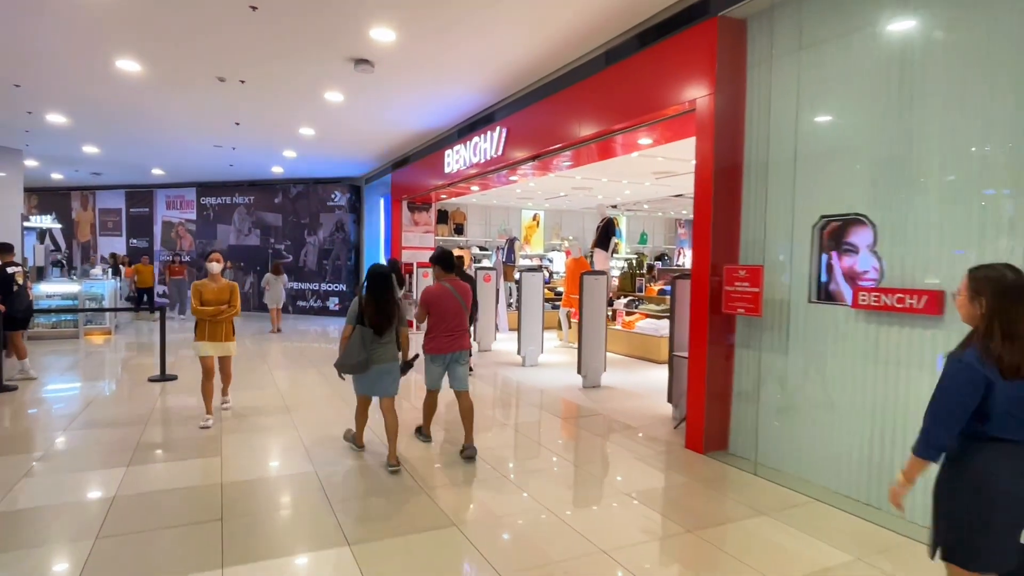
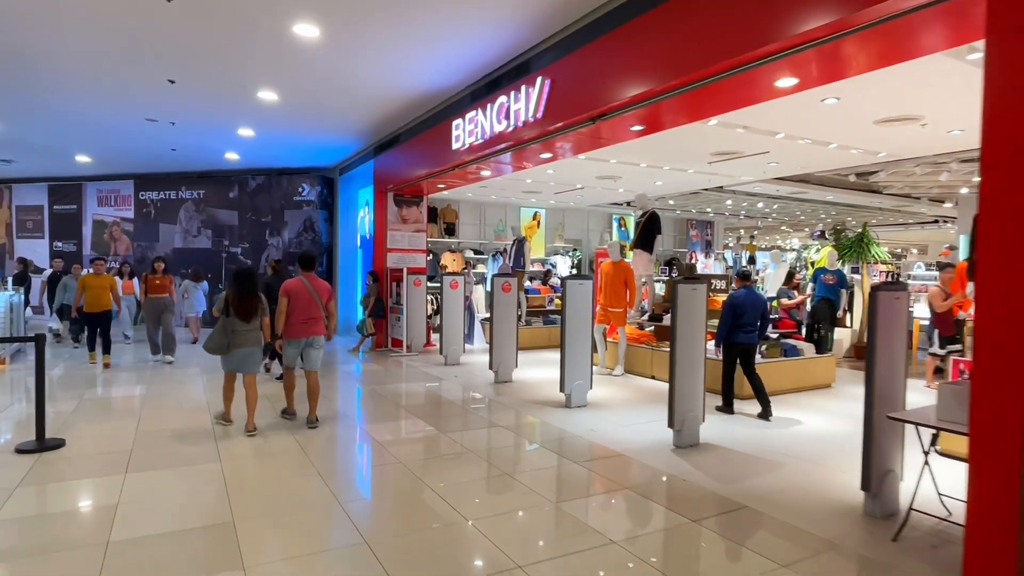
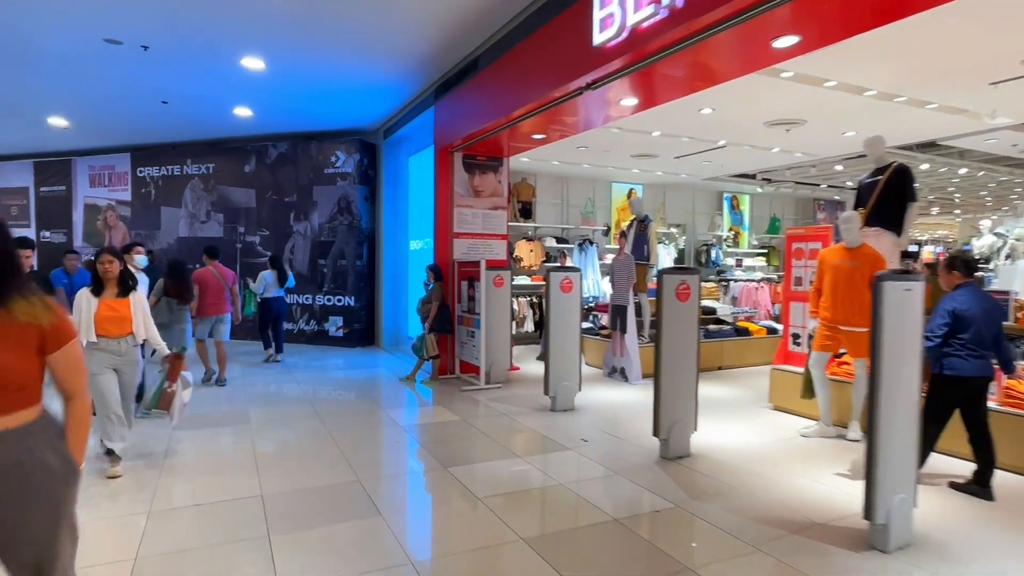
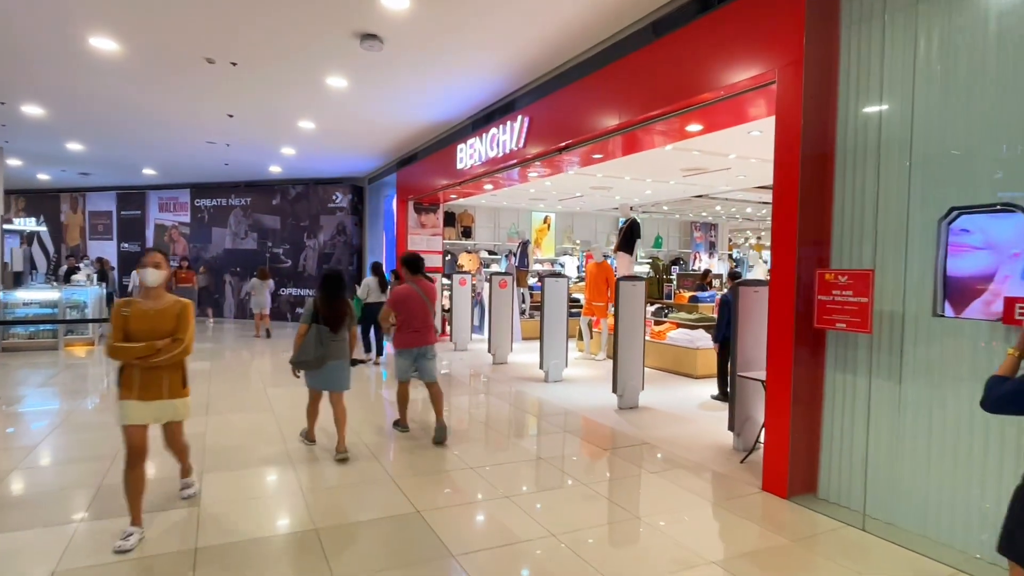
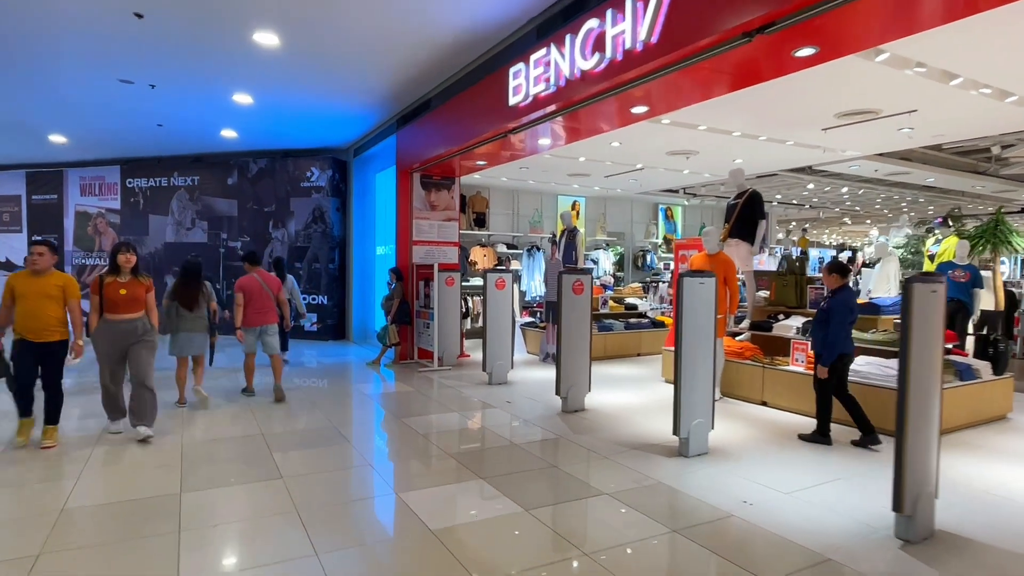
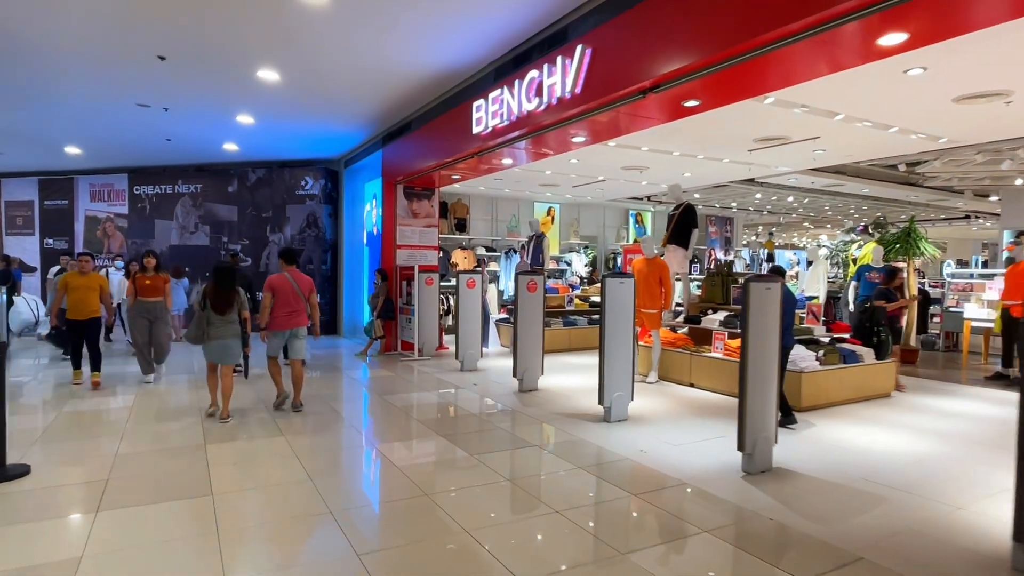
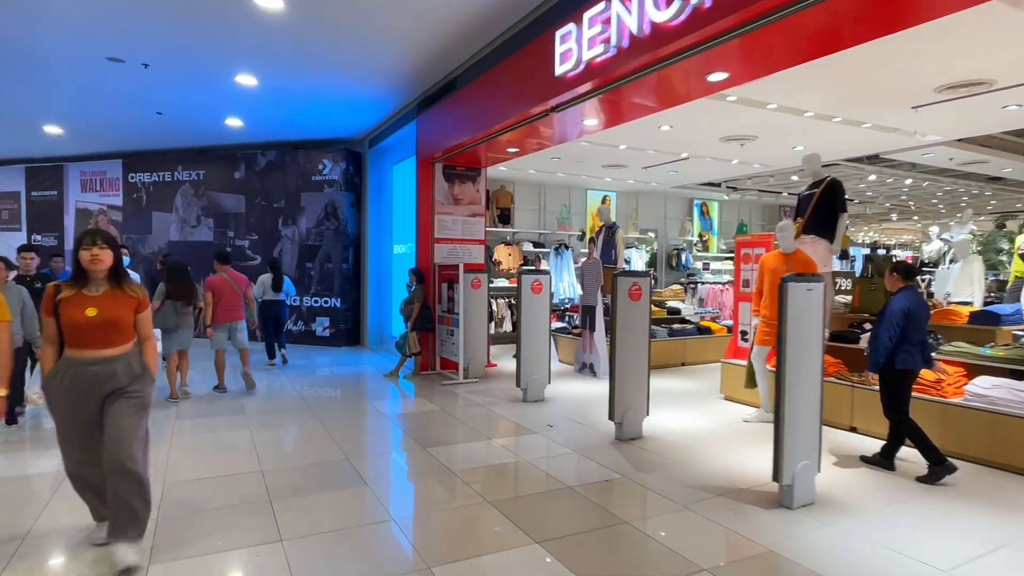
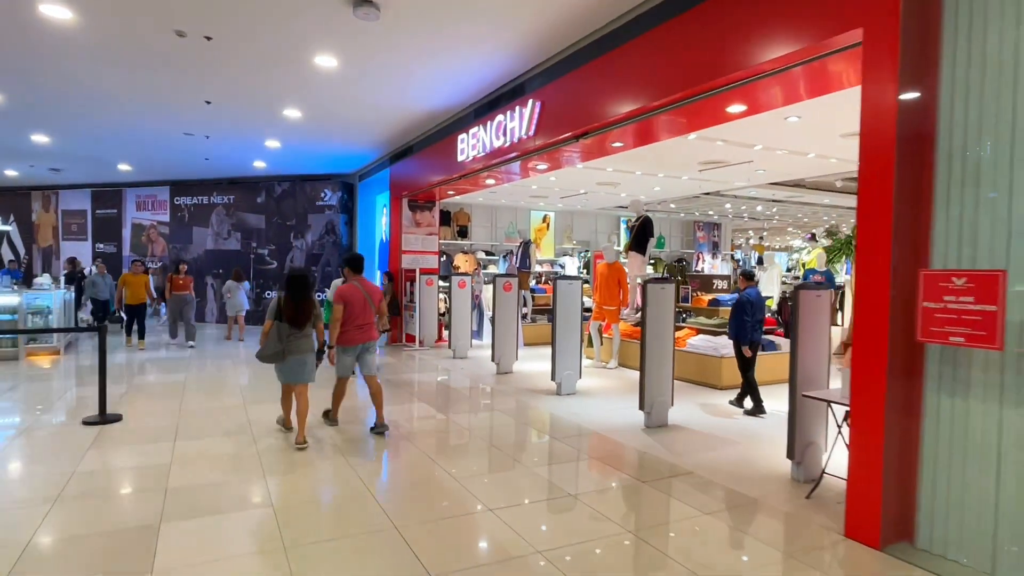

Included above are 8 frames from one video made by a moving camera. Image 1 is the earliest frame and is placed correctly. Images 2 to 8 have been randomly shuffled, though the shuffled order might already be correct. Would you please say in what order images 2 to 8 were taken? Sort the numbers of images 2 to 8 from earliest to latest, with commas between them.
4, 8, 2, 6, 5, 7, 3
